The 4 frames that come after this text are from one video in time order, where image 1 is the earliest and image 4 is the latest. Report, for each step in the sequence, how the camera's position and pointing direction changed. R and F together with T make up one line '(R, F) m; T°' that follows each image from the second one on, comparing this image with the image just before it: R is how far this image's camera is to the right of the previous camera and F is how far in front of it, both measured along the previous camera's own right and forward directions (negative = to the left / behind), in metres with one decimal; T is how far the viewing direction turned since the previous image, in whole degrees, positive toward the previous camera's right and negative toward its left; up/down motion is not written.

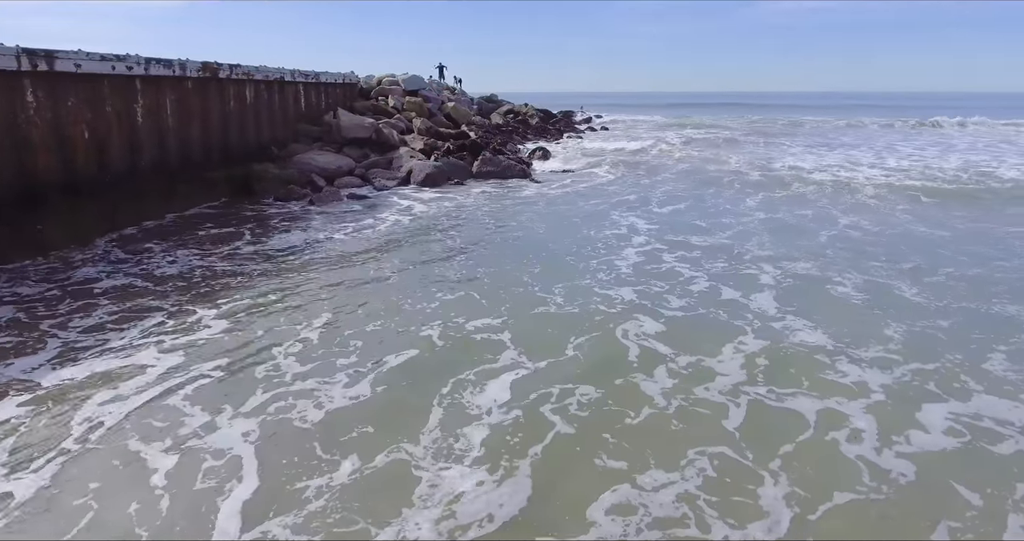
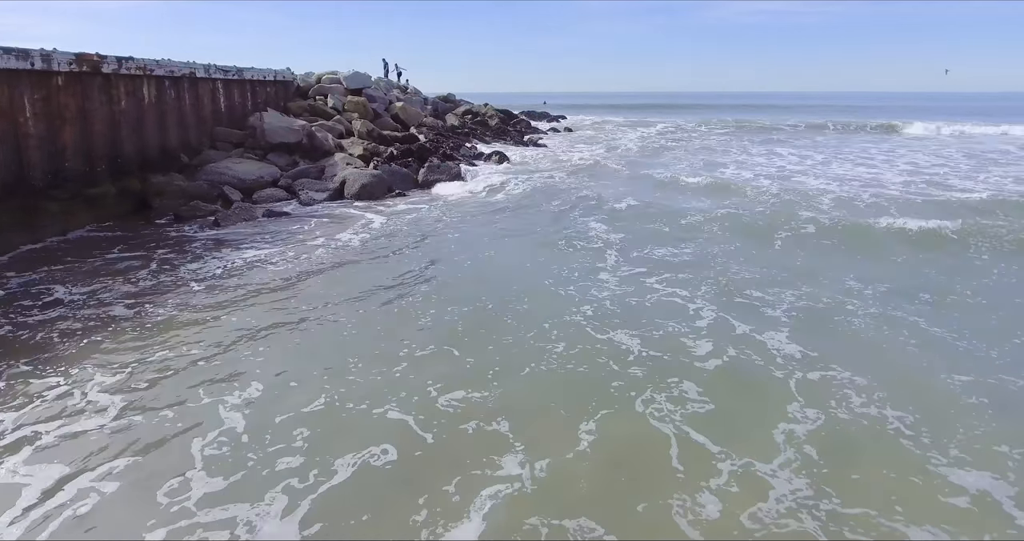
(-0.4, +1.5) m; +5°
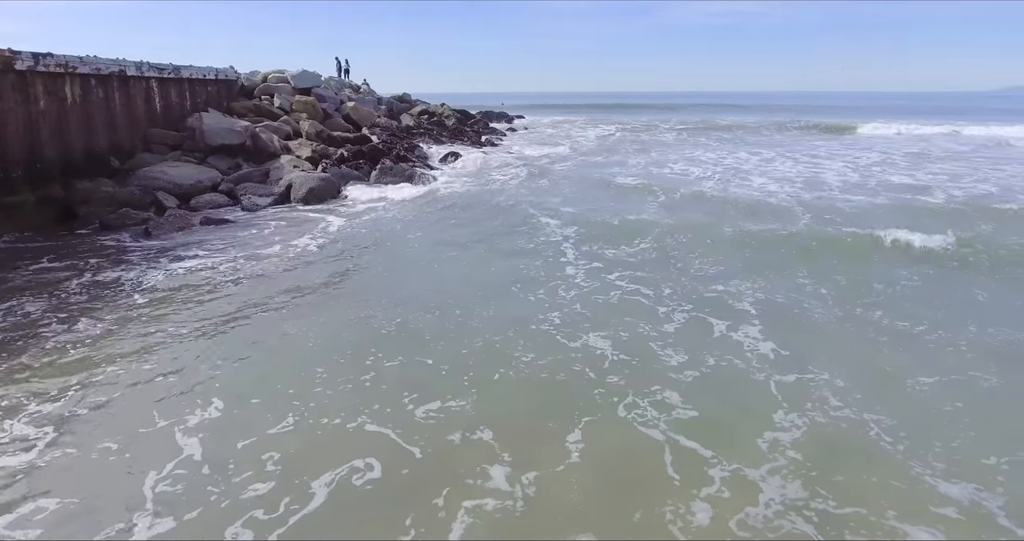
(-0.2, +0.2) m; +5°
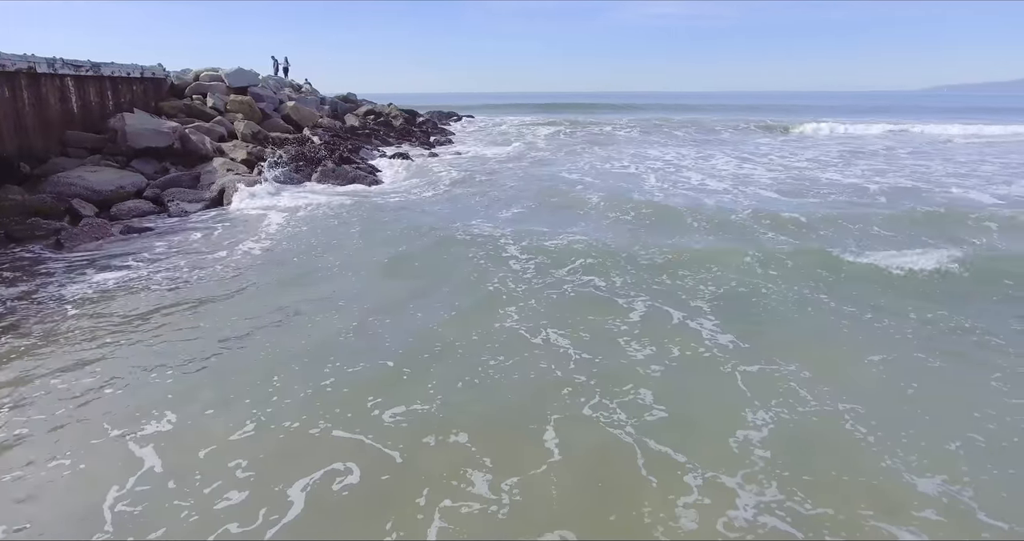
(-0.2, 0.0) m; +6°
